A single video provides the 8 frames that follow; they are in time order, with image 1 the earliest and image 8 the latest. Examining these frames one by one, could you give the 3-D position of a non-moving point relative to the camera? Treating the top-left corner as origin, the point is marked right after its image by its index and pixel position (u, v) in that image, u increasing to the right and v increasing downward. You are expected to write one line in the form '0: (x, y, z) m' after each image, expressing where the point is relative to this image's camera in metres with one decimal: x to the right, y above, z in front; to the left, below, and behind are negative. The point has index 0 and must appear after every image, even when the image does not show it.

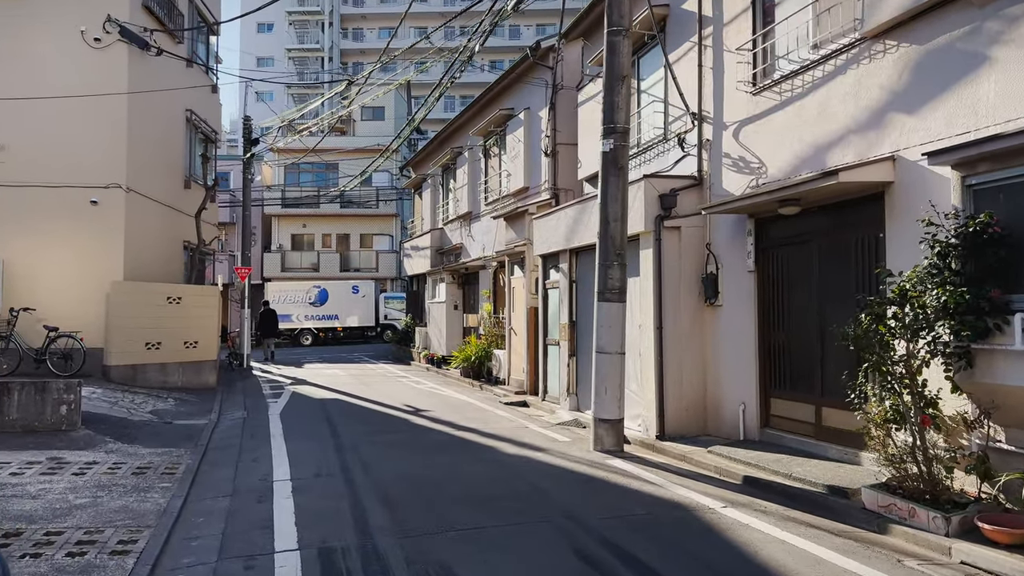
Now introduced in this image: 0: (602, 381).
0: (+1.0, -1.1, +8.7) m
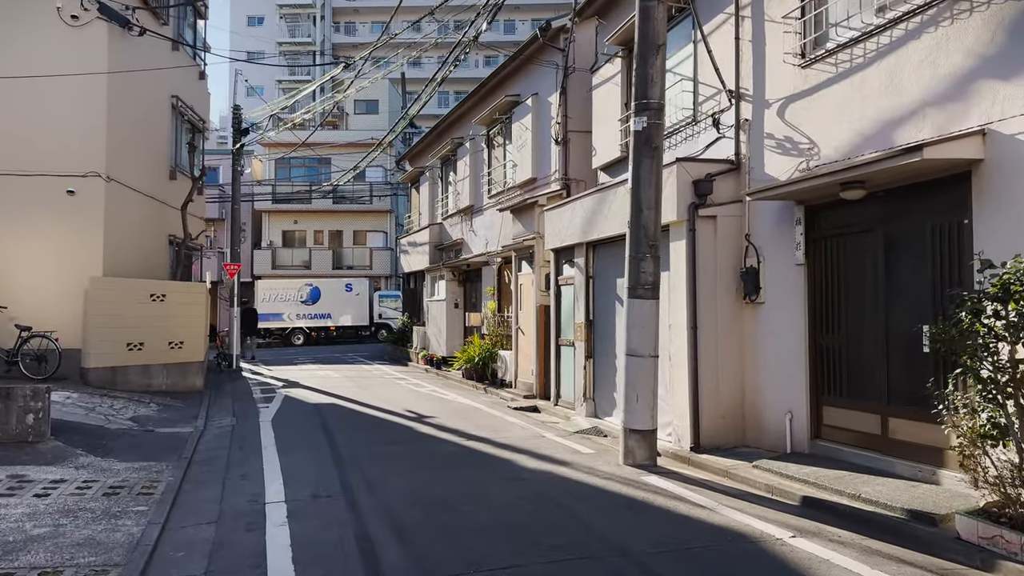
0: (+1.2, -1.0, +7.8) m
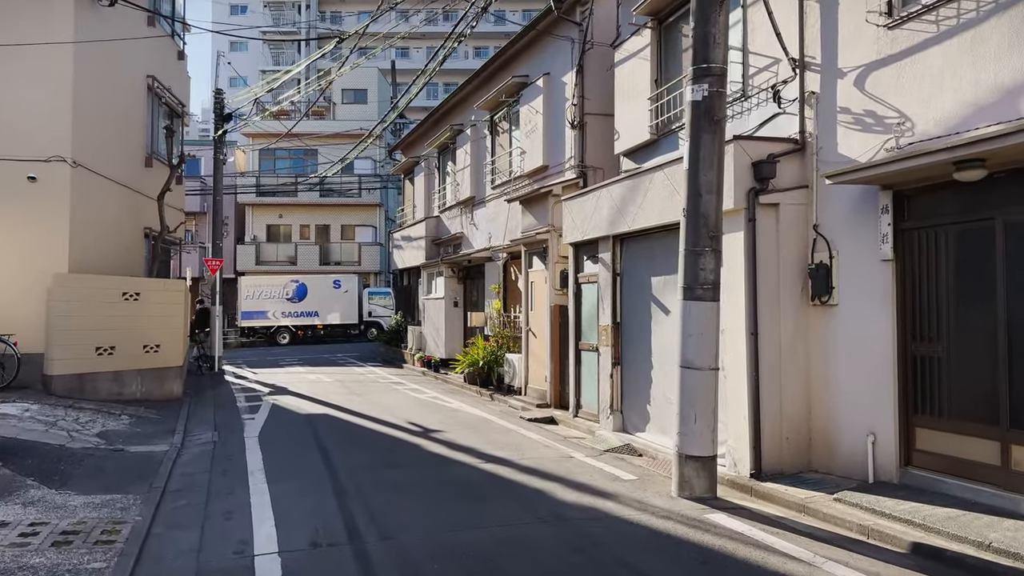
0: (+1.6, -1.0, +6.6) m
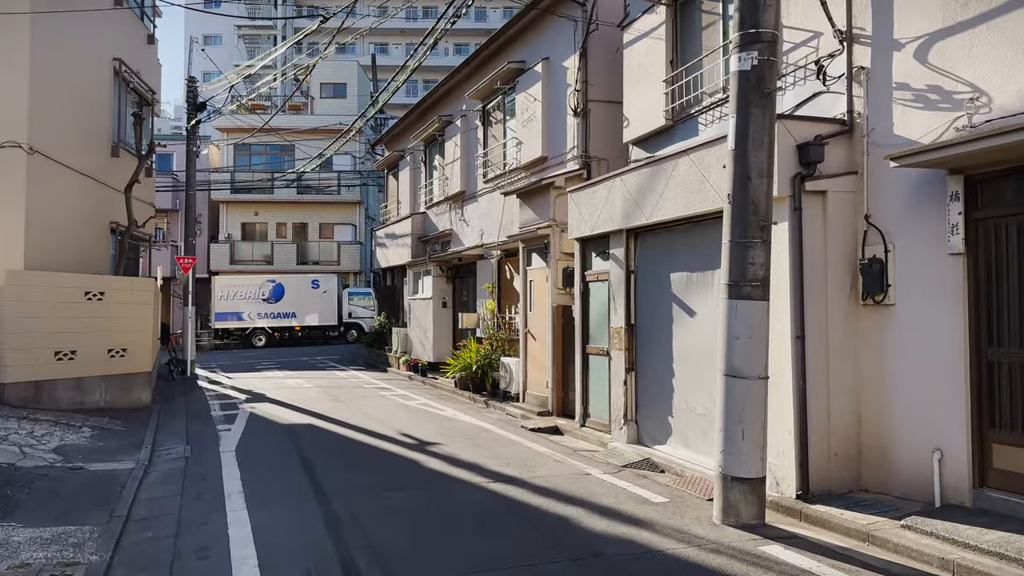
0: (+1.7, -1.0, +5.8) m
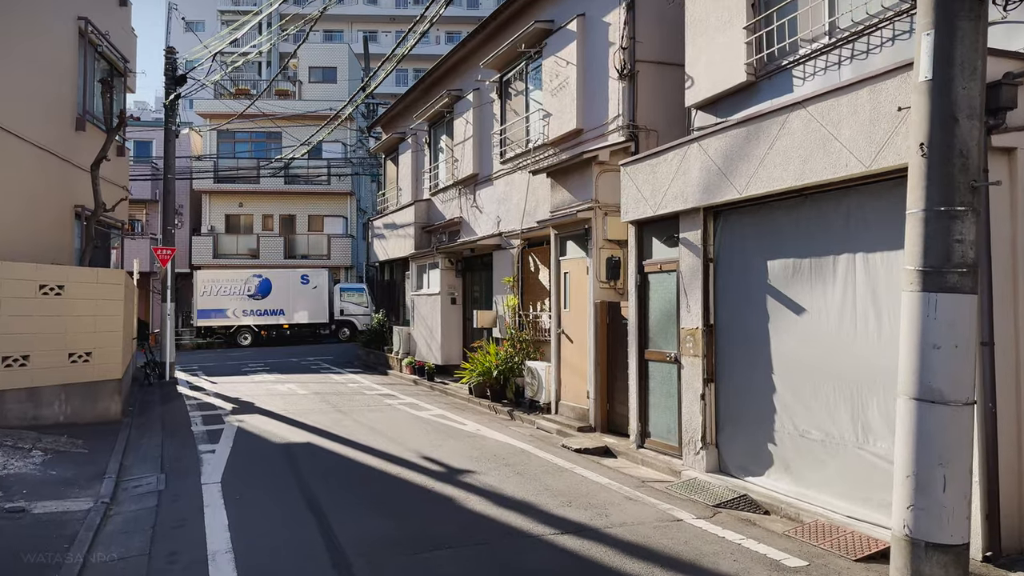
0: (+2.3, -0.9, +4.1) m
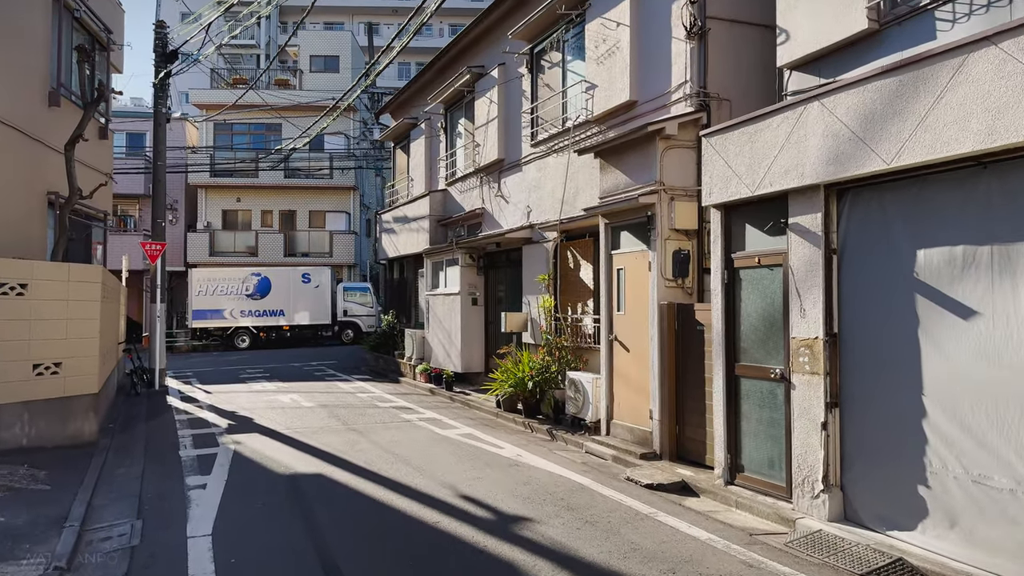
0: (+2.8, -0.9, +2.5) m
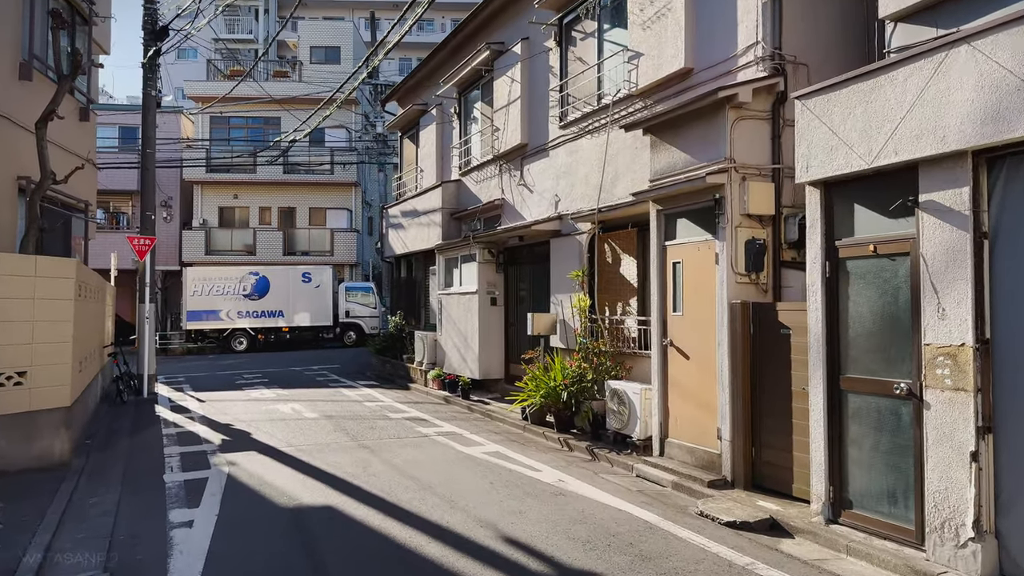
0: (+3.2, -0.9, +1.3) m
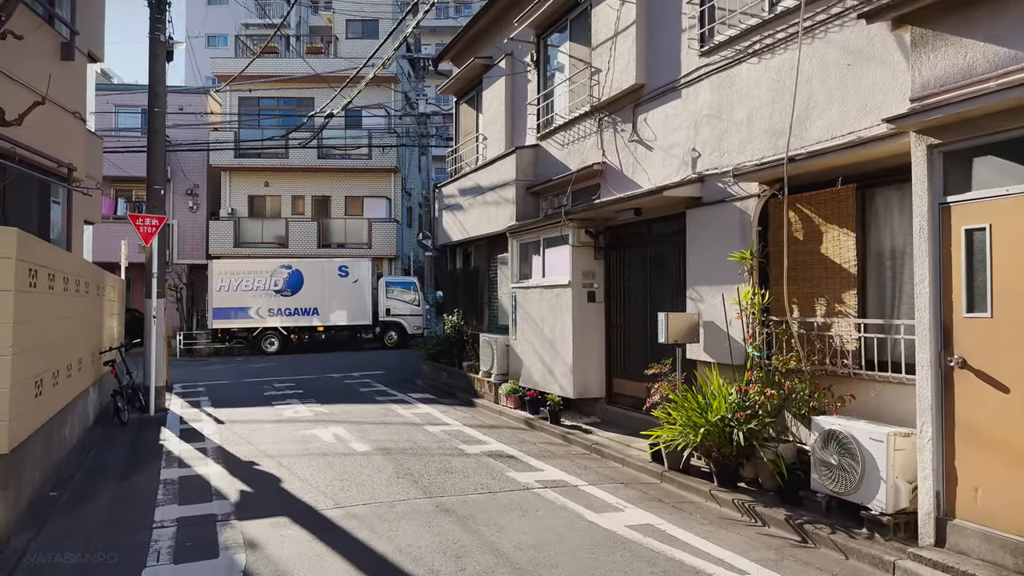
0: (+4.1, -0.8, -1.8) m
